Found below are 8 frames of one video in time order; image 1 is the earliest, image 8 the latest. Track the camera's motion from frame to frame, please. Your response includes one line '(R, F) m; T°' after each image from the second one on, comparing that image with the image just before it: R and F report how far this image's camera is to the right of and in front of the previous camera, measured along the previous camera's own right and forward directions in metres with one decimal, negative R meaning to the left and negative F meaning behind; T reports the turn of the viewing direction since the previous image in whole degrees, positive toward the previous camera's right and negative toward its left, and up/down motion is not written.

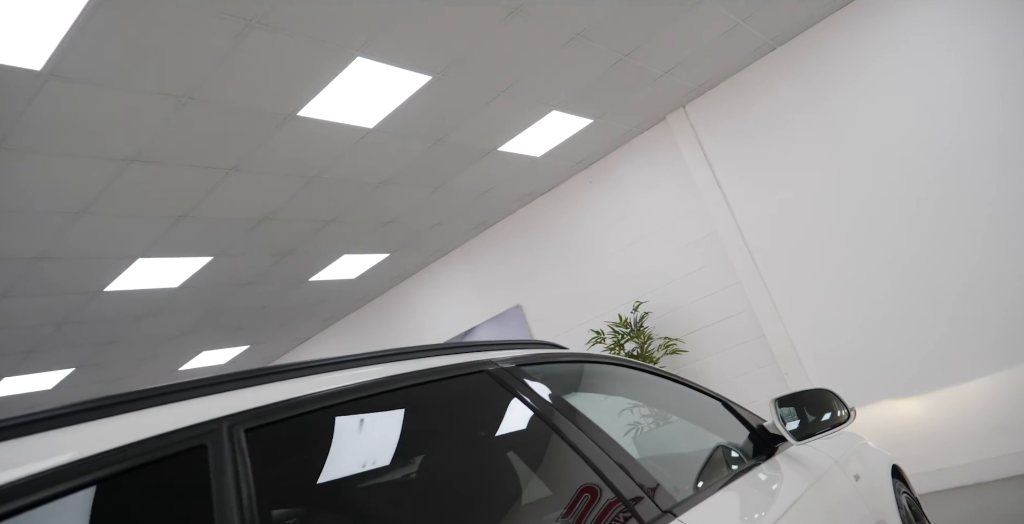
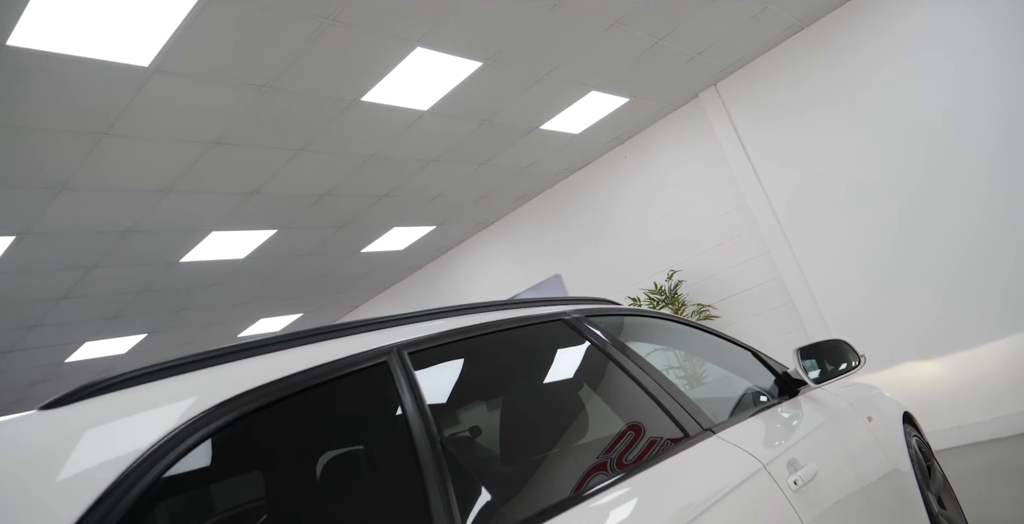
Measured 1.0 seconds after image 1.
(-0.1, -0.4) m; -2°
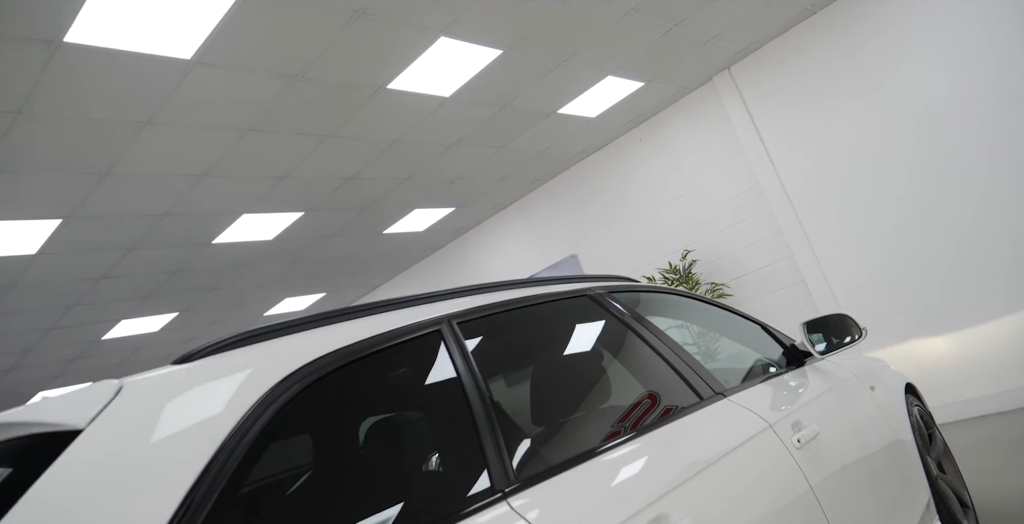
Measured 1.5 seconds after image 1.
(0.0, -0.2) m; -1°
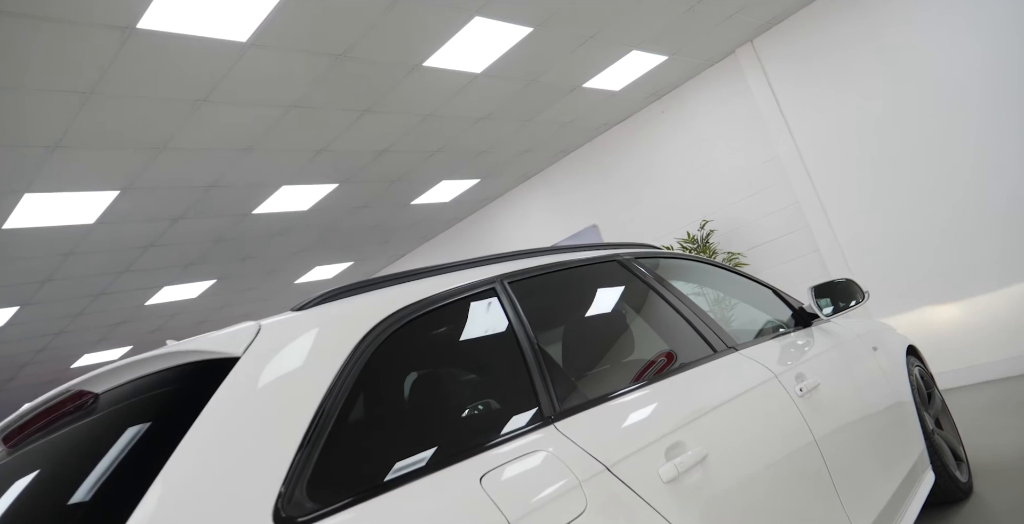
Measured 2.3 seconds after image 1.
(-0.1, -0.3) m; -1°
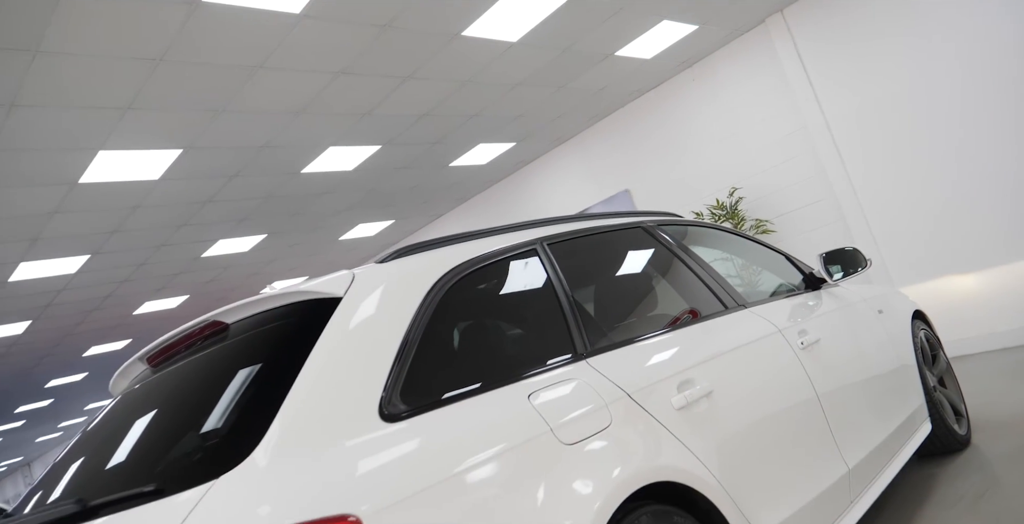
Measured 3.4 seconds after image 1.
(0.0, -0.4) m; -2°
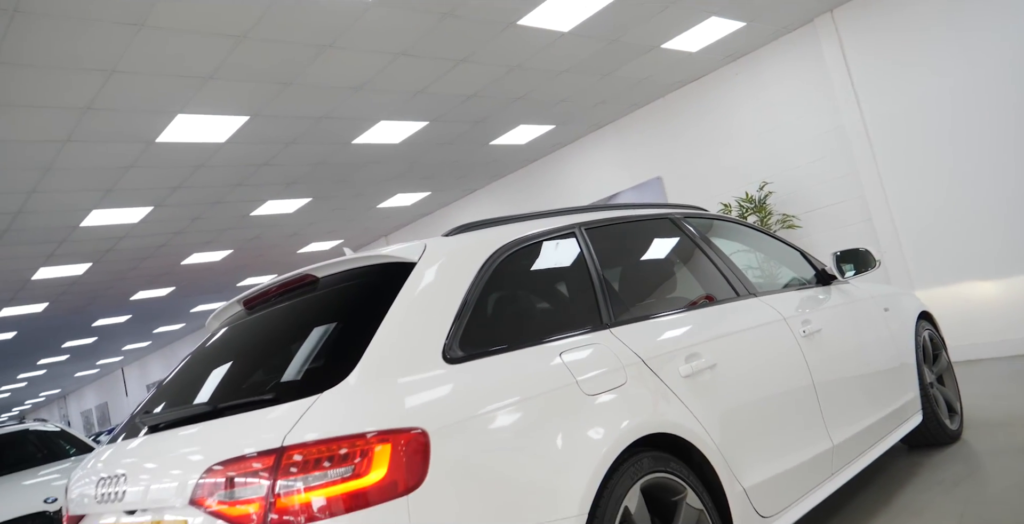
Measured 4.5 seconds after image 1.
(0.0, -0.4) m; -2°
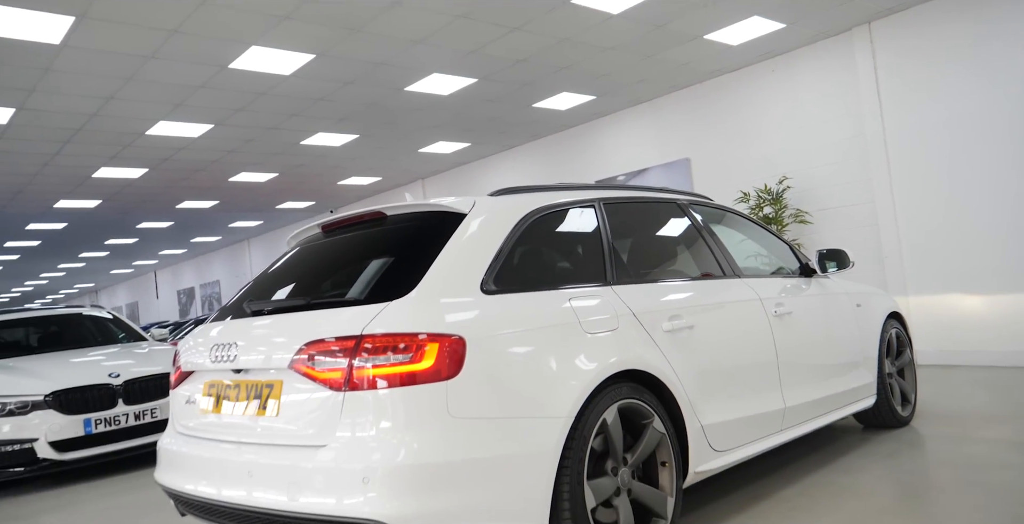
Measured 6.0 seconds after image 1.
(0.0, -0.6) m; -1°
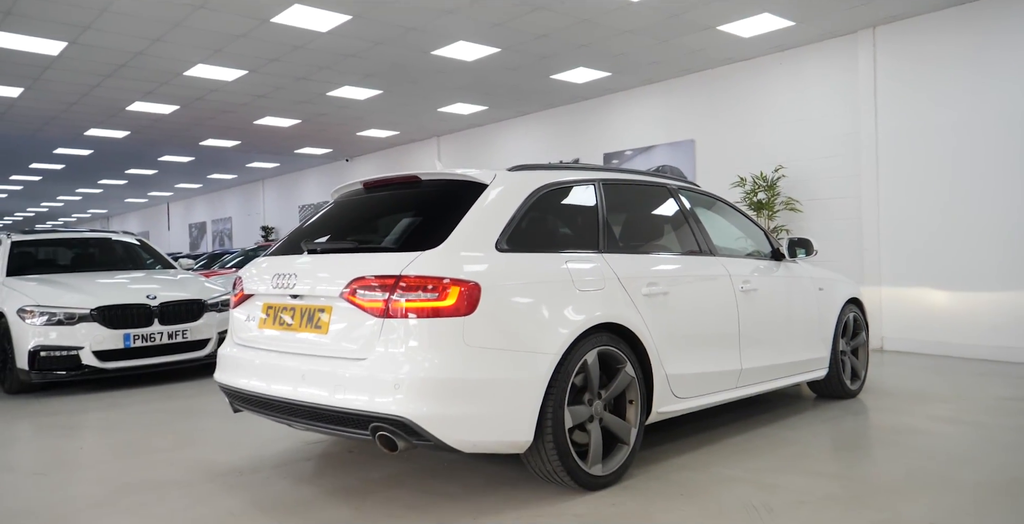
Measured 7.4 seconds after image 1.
(0.0, -0.6) m; 0°
